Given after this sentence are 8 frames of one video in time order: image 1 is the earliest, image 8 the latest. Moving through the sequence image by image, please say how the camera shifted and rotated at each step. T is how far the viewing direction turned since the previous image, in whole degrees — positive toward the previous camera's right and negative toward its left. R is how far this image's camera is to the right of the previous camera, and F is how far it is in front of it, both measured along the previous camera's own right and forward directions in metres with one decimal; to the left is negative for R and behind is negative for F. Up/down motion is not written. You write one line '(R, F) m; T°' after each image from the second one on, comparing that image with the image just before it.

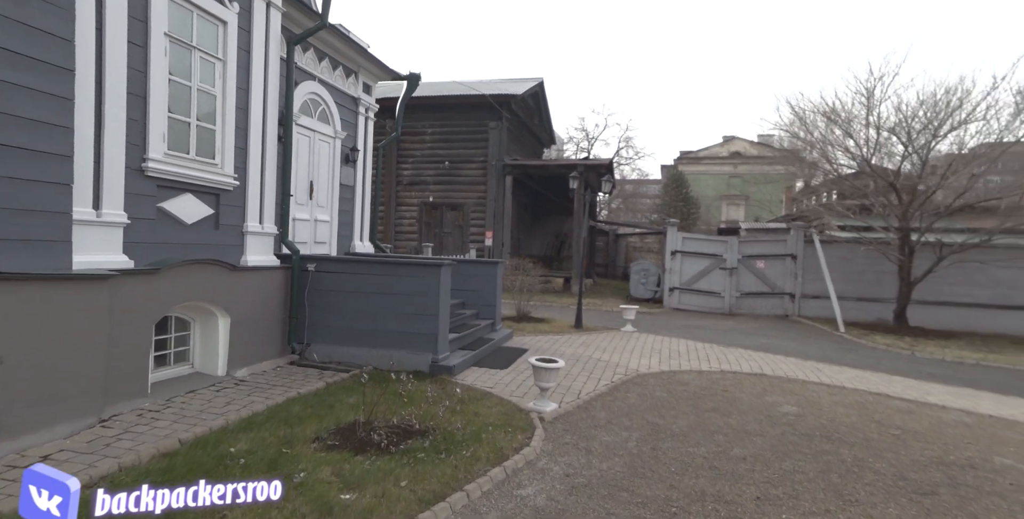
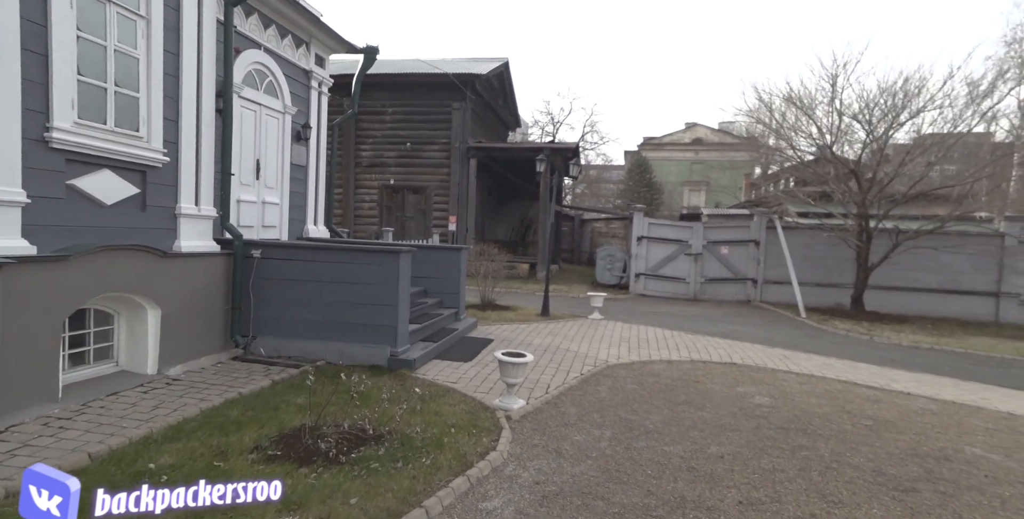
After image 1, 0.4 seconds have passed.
(0.0, +0.4) m; +4°
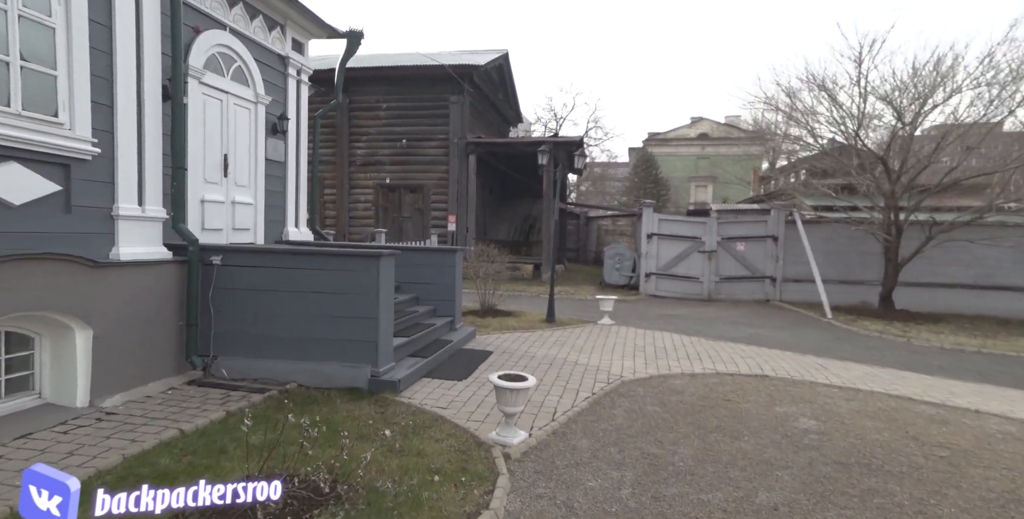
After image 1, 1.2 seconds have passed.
(+0.1, +0.8) m; 0°
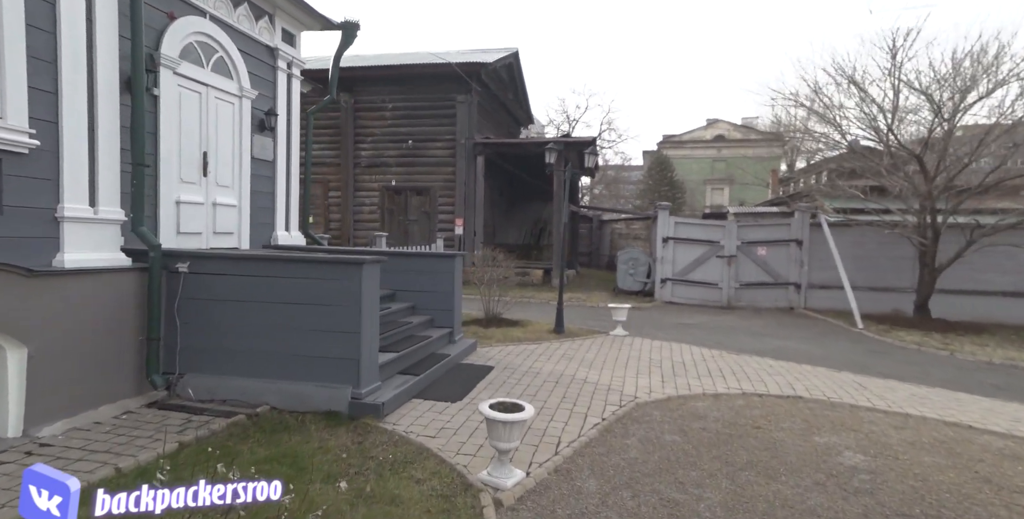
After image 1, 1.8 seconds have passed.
(+0.1, +0.6) m; -1°
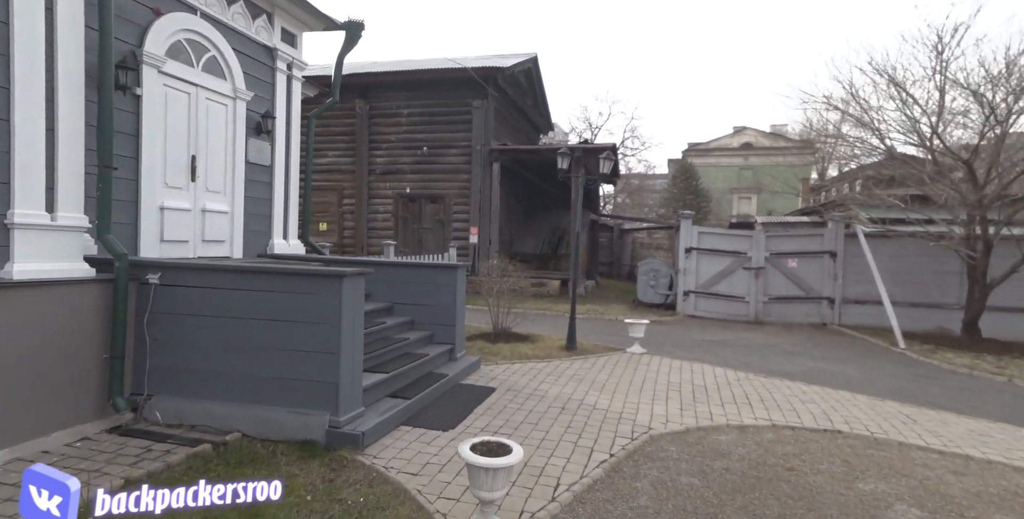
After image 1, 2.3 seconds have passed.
(+0.2, +0.5) m; -2°
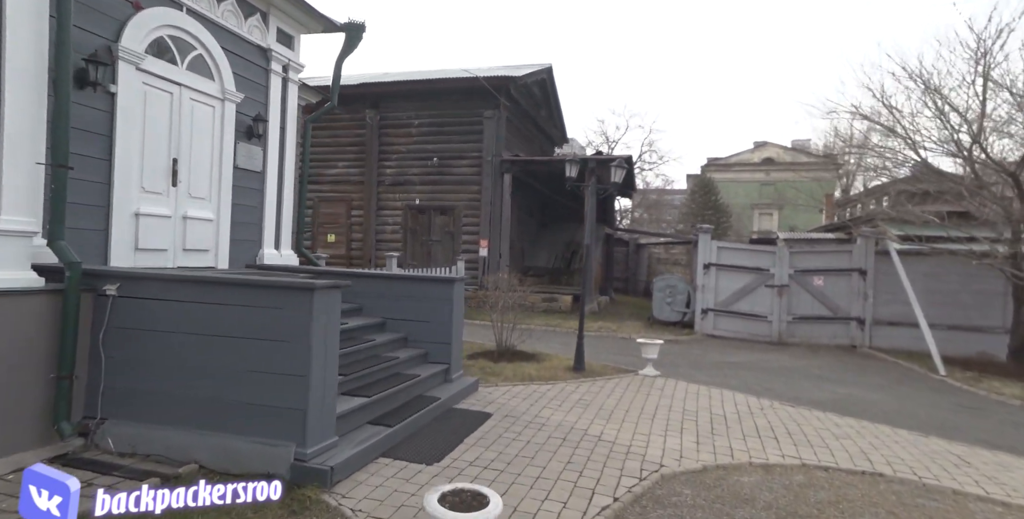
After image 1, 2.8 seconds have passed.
(+0.2, +0.5) m; -2°
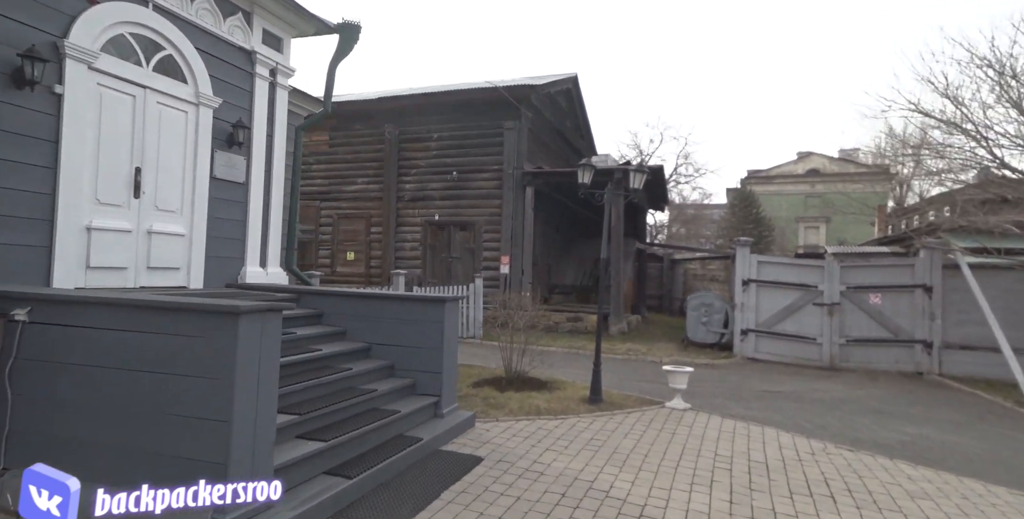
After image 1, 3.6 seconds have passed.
(+0.3, +0.8) m; -4°
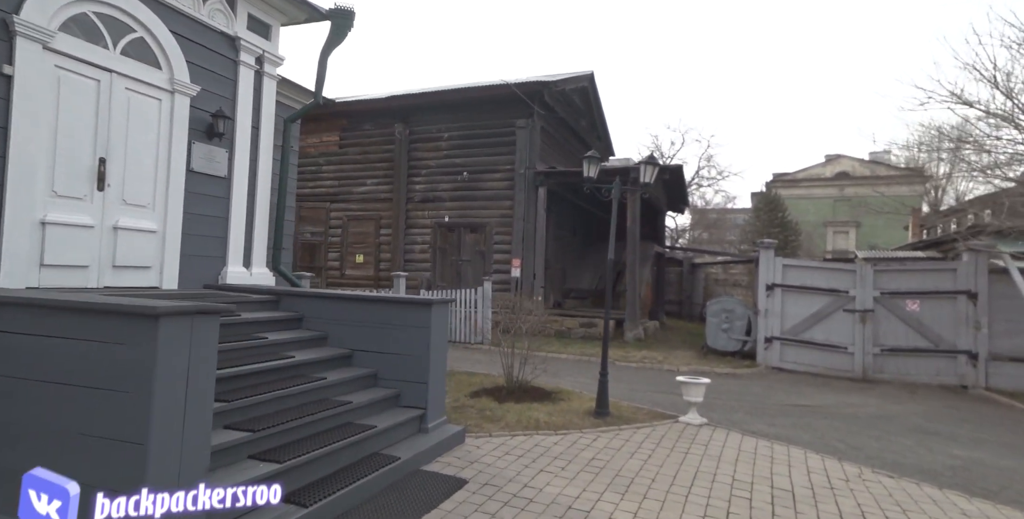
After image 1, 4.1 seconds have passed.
(+0.2, +0.5) m; -2°
